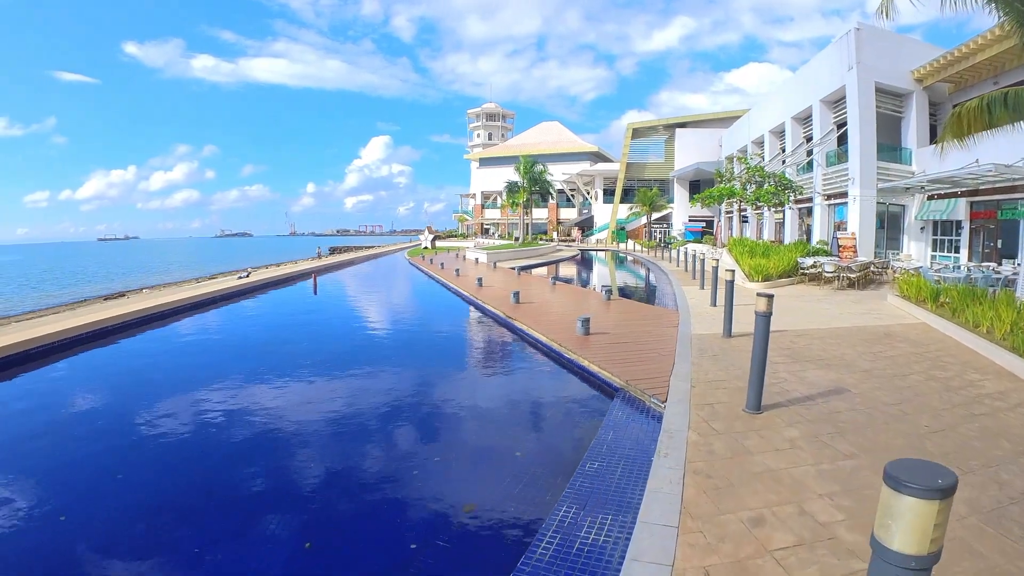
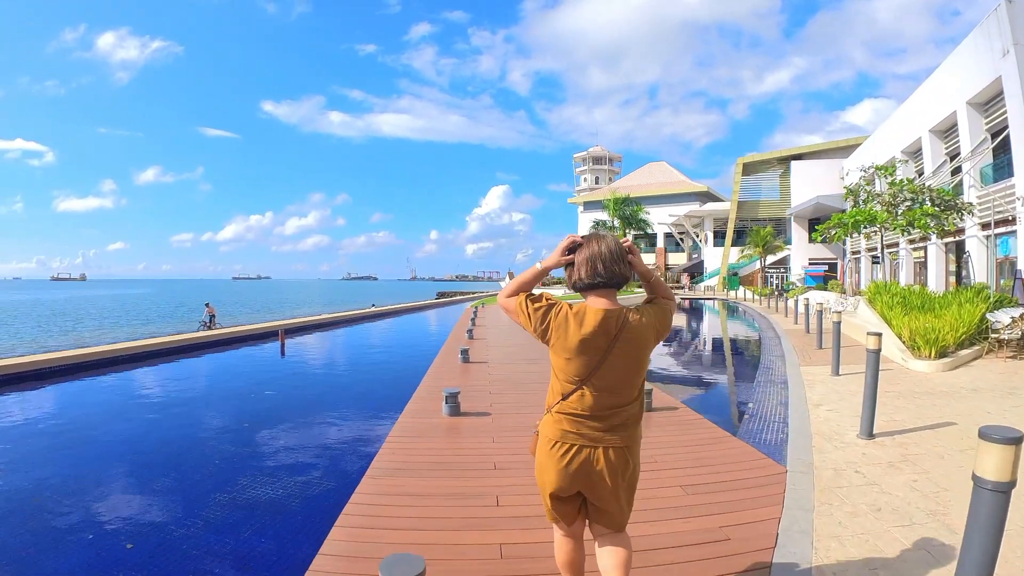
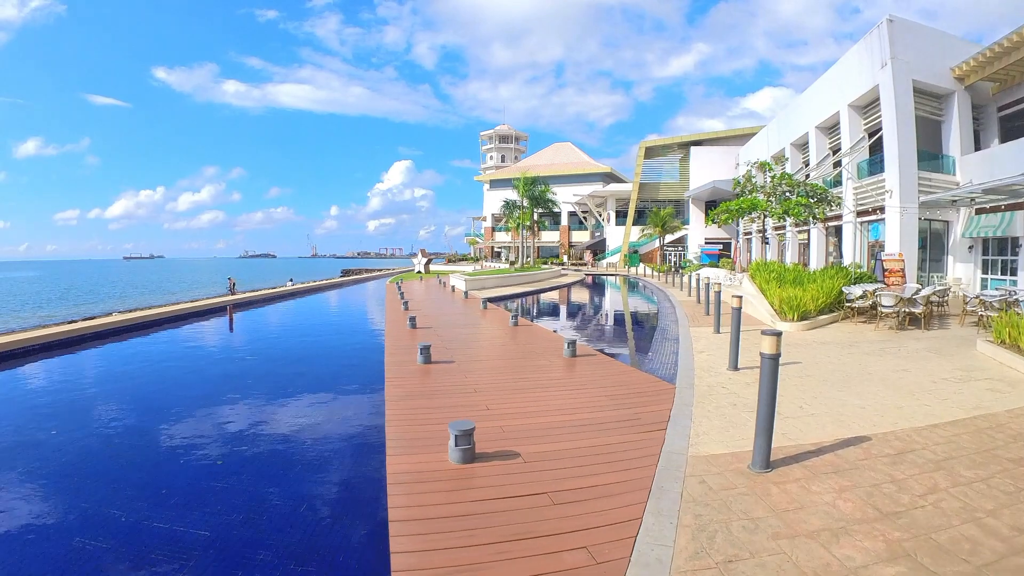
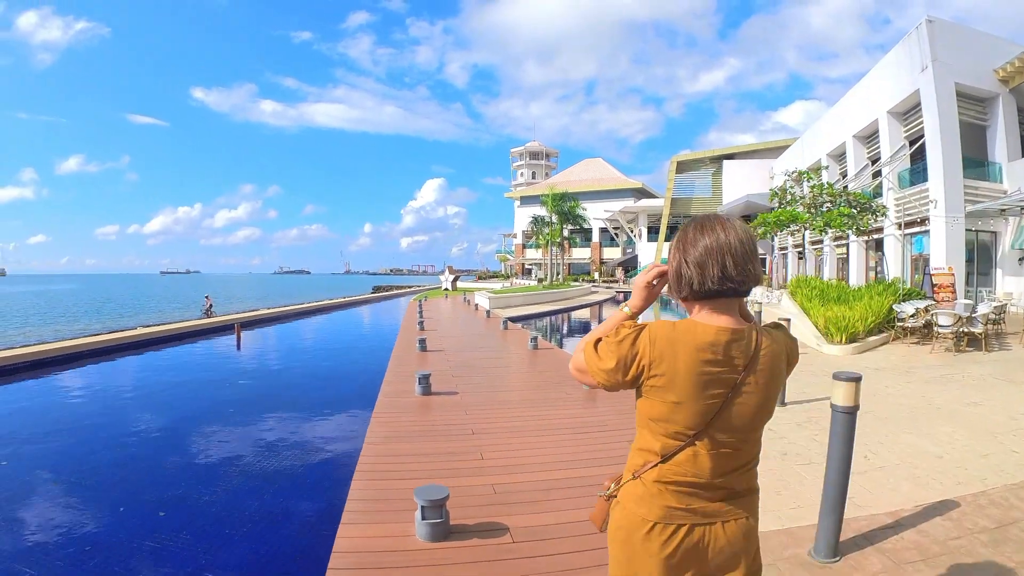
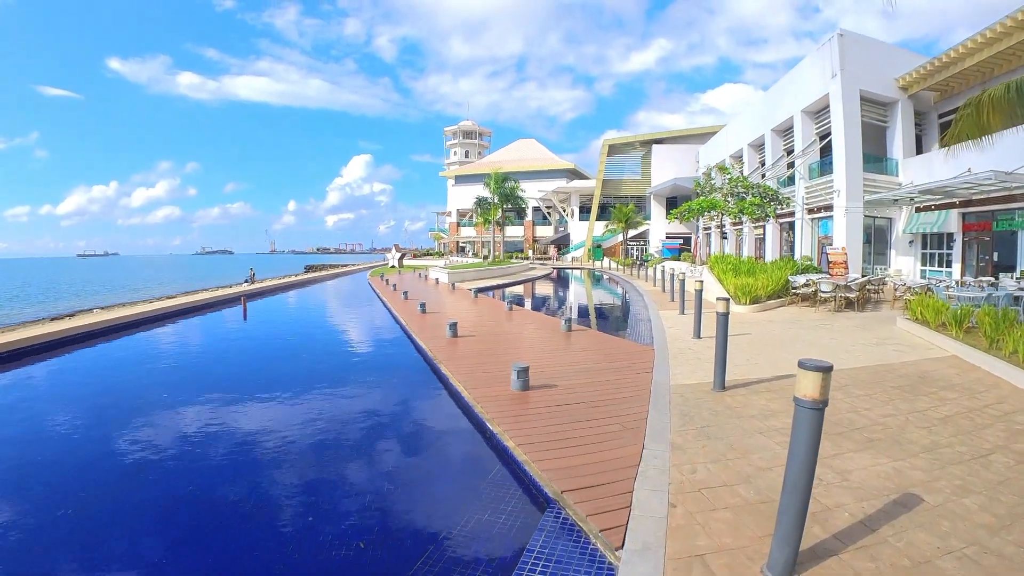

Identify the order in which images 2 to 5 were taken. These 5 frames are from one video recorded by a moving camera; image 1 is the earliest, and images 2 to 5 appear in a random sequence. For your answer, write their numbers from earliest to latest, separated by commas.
5, 3, 4, 2
